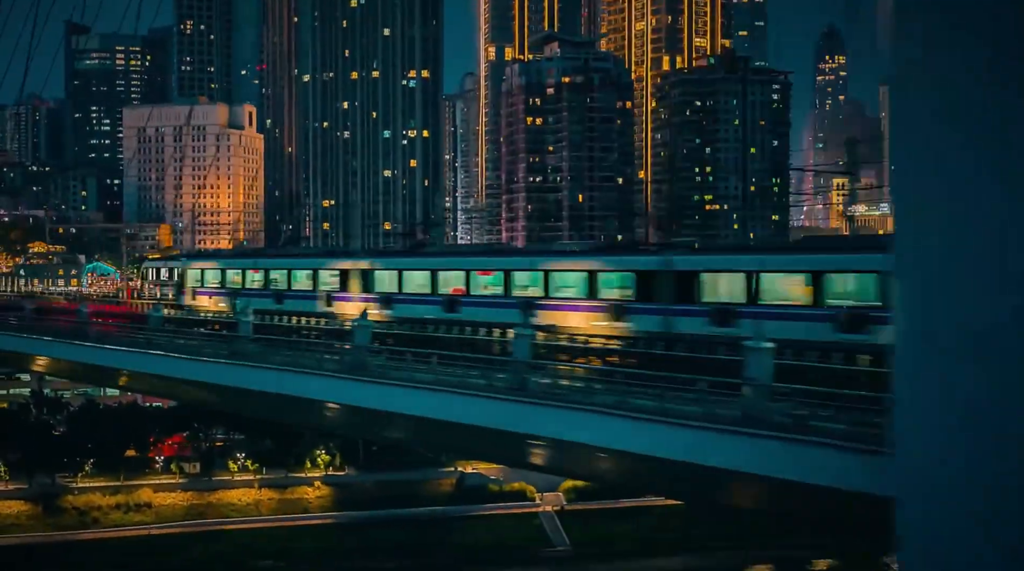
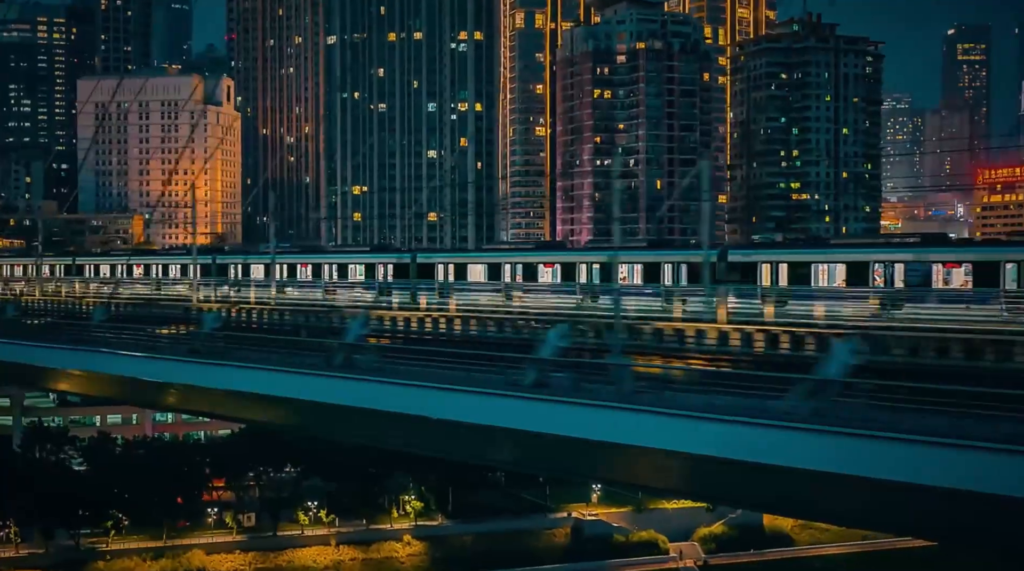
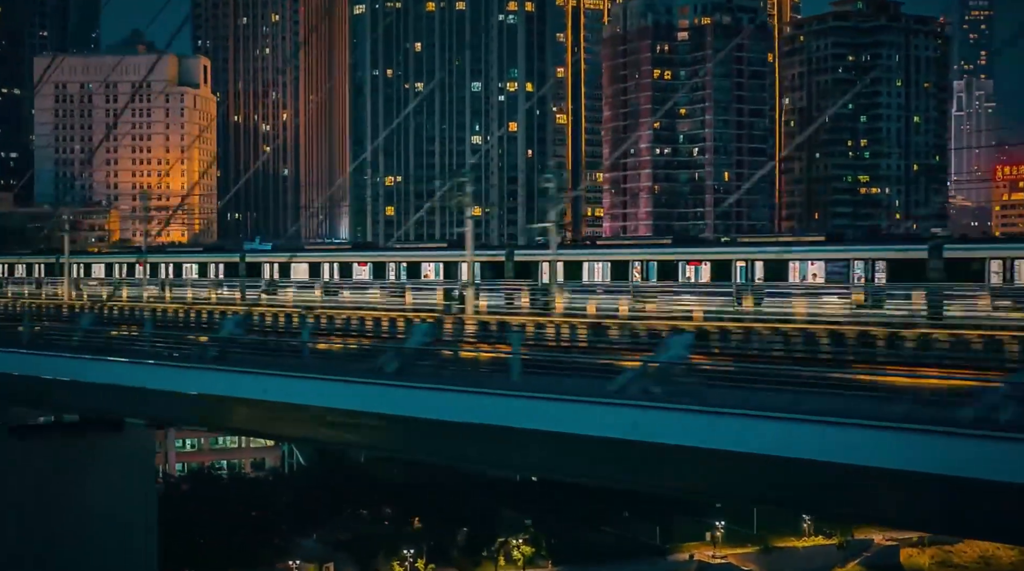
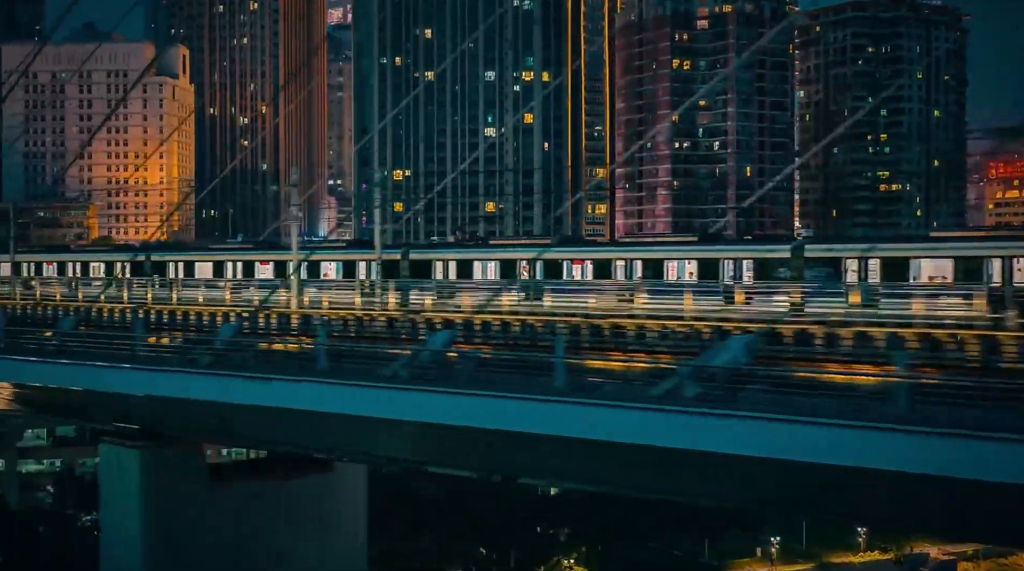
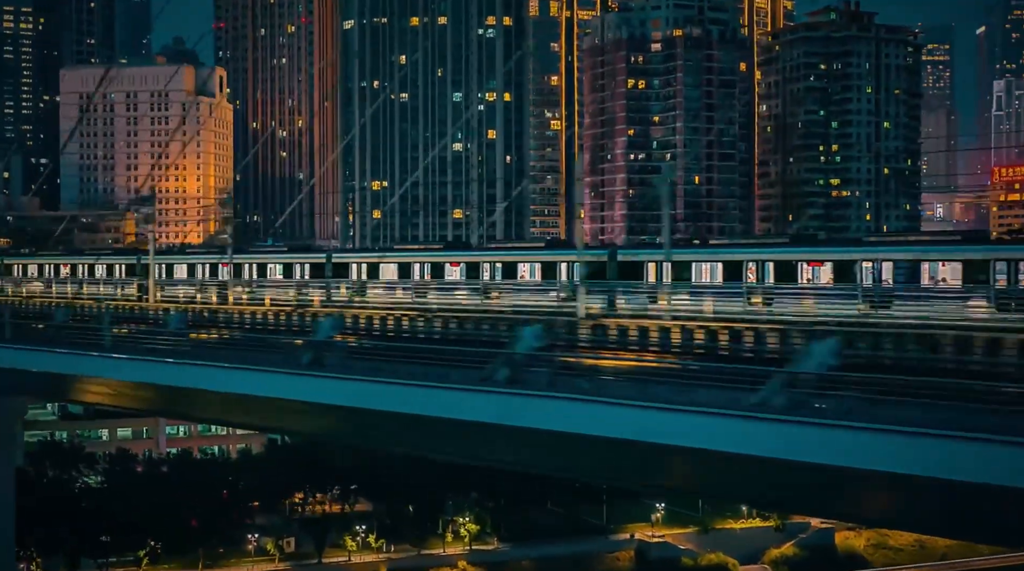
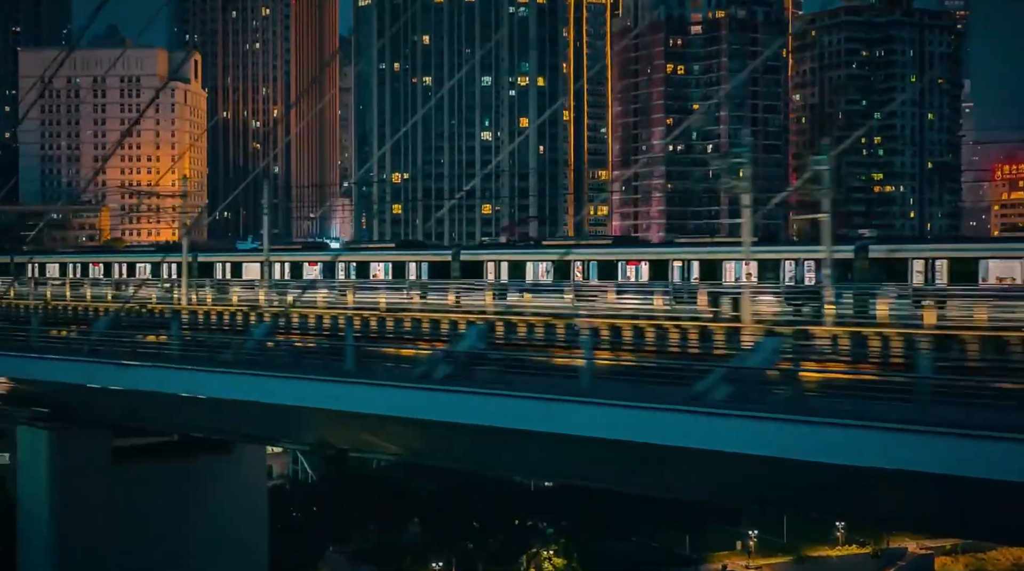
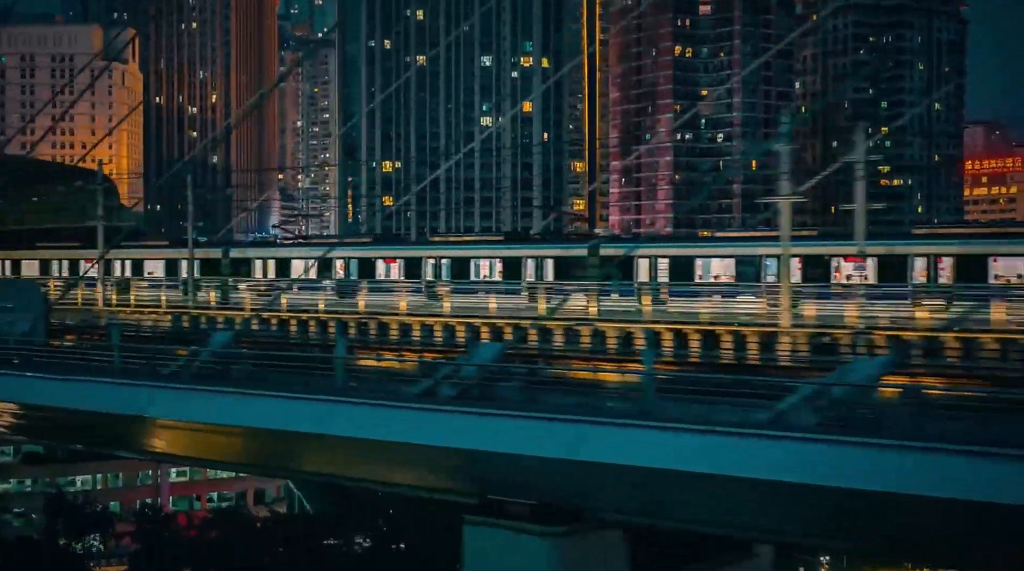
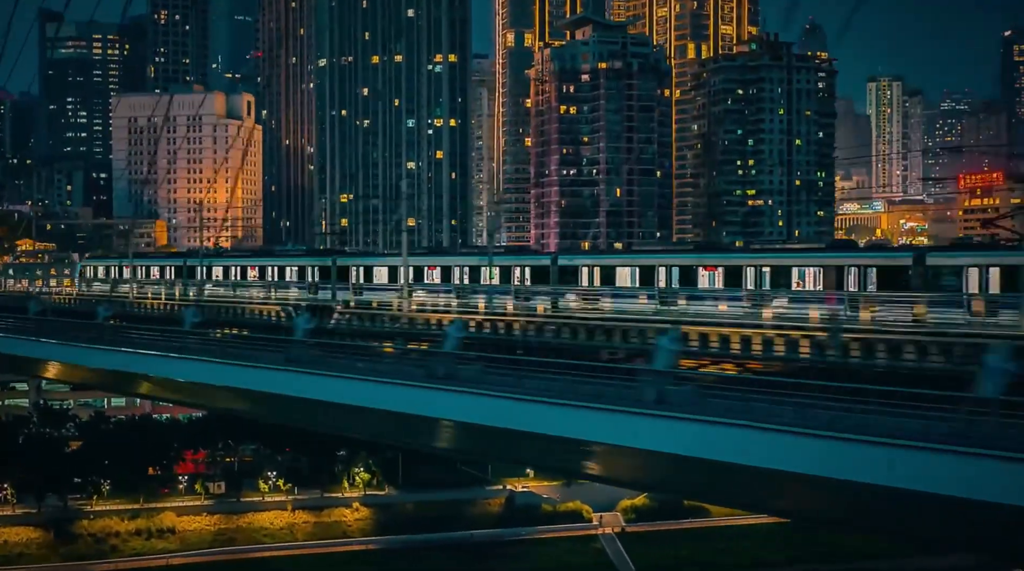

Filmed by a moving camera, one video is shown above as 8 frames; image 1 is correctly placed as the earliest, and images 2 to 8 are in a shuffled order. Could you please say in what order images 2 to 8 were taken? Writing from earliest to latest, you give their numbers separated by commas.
8, 2, 5, 3, 6, 4, 7
